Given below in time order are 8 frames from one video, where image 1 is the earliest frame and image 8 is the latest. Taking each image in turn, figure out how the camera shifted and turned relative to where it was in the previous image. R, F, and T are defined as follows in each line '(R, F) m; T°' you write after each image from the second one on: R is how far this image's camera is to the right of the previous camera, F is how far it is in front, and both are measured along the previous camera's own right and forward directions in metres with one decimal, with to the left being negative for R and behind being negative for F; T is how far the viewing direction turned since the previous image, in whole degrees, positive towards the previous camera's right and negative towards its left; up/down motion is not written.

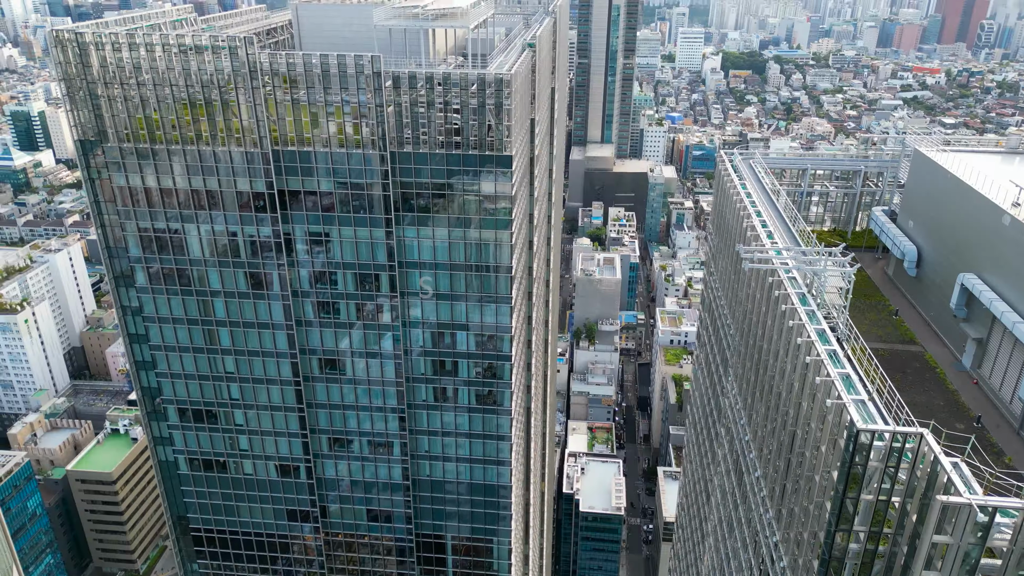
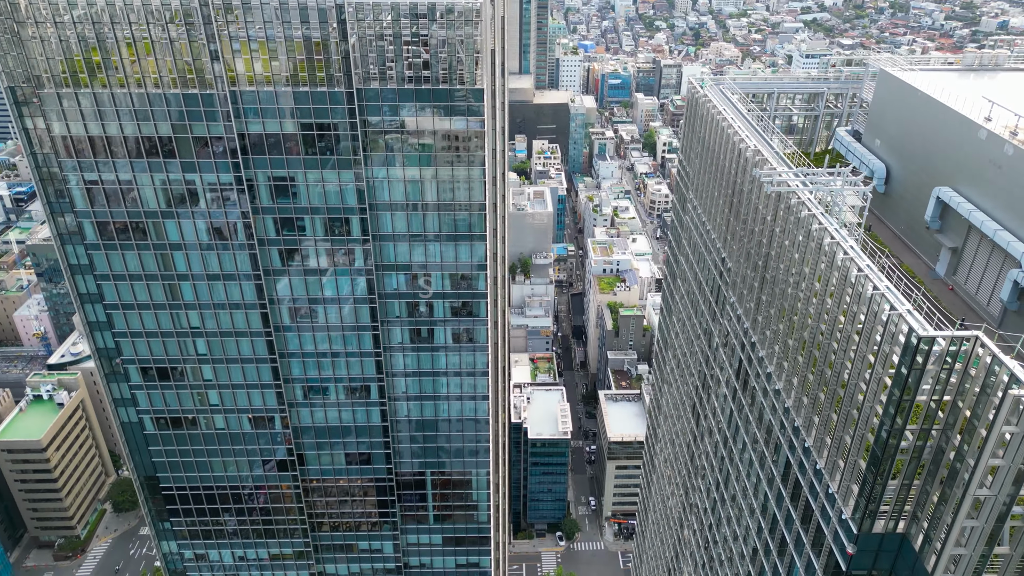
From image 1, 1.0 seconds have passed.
(-5.1, +0.2) m; +6°
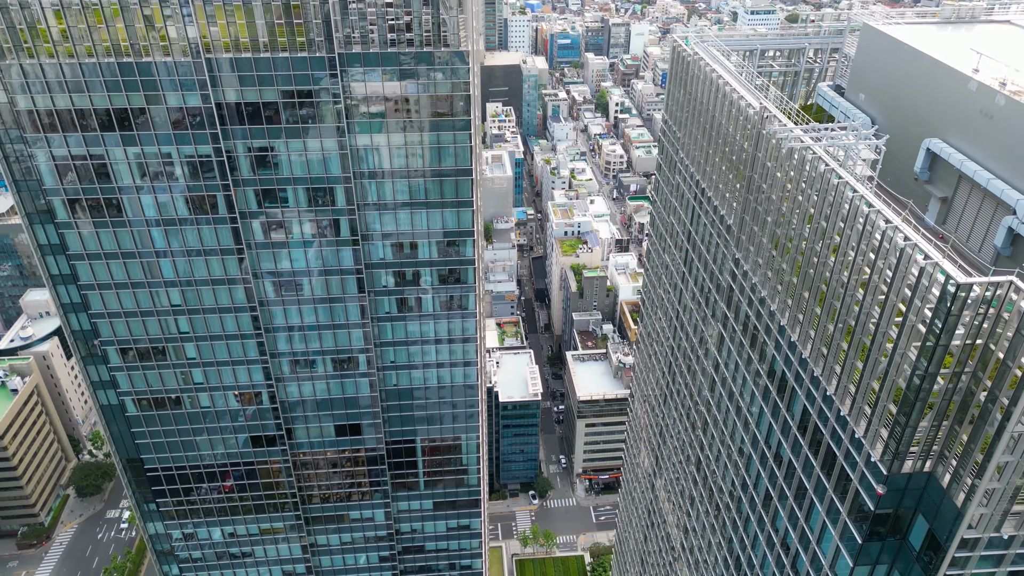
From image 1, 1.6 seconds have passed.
(-3.3, +0.1) m; +4°
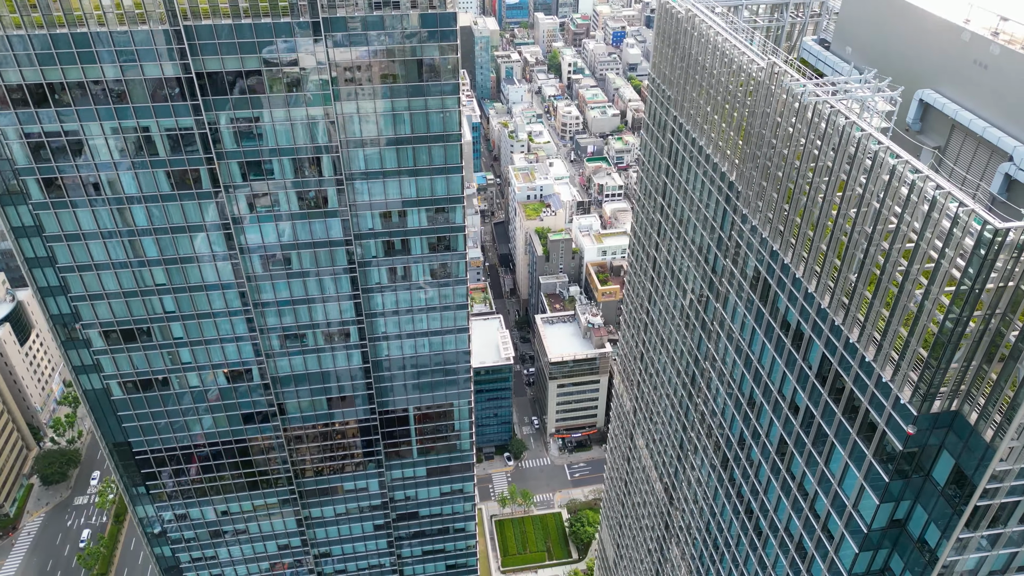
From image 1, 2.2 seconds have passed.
(-3.5, 0.0) m; +3°
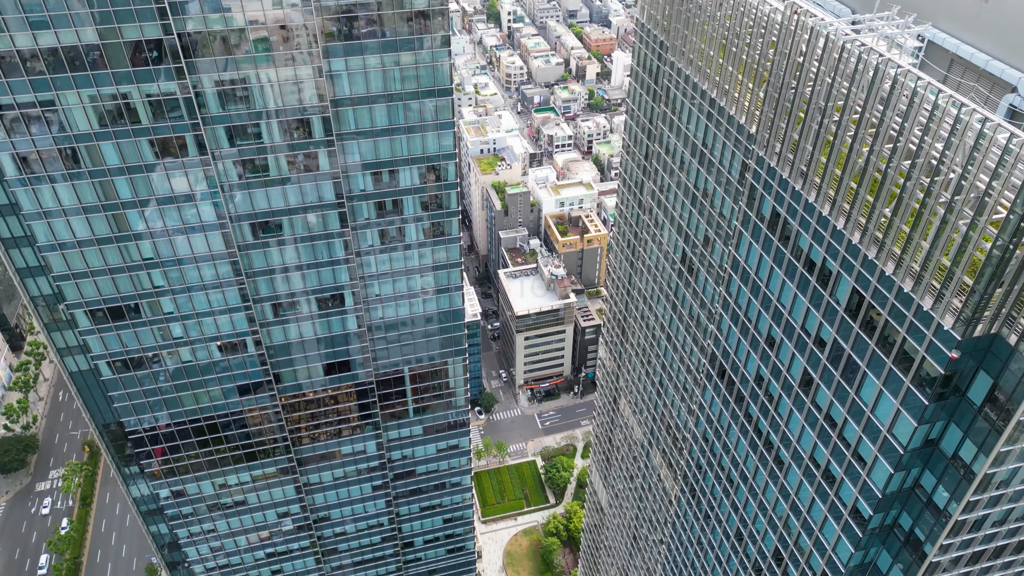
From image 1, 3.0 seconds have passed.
(-5.0, +0.1) m; +4°
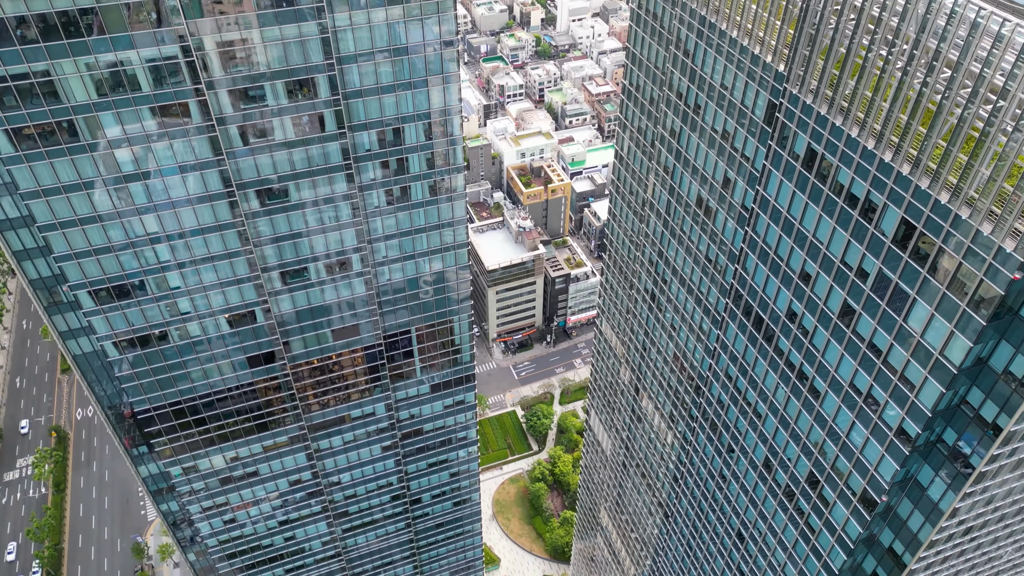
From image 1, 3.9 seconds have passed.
(-6.2, +0.1) m; +4°
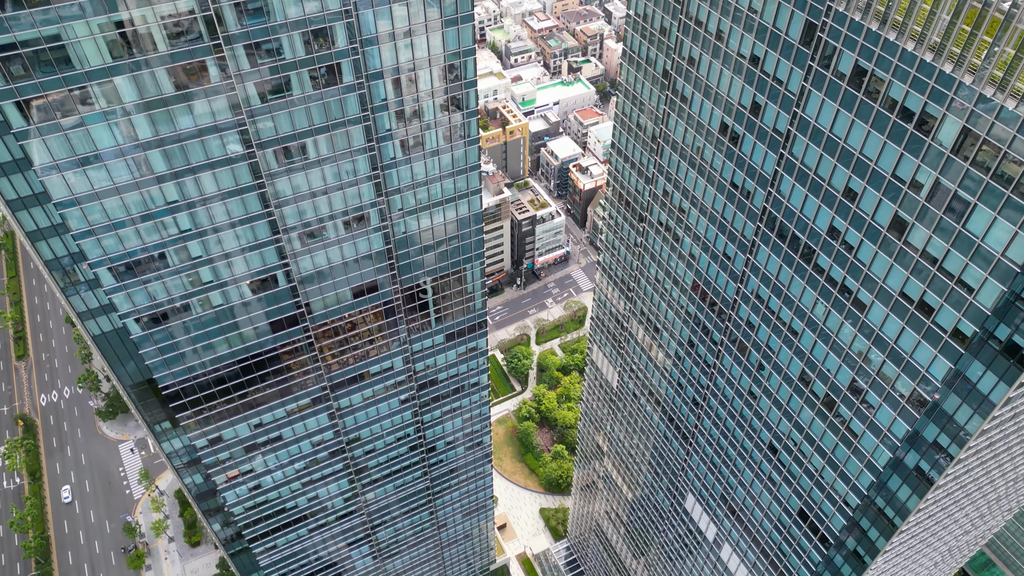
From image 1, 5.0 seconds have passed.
(-8.1, 0.0) m; +4°
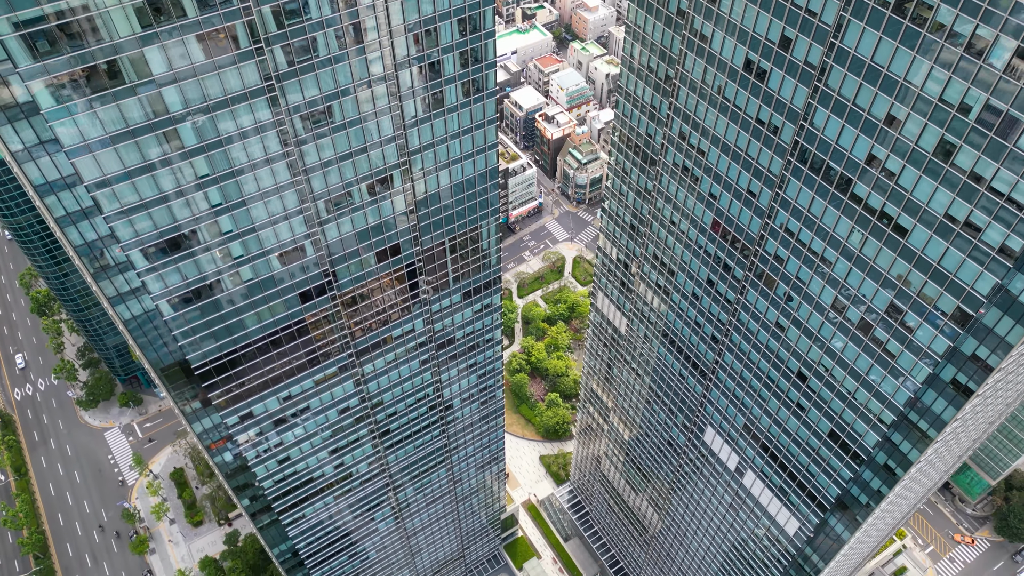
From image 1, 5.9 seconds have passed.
(-7.5, -0.1) m; +3°
